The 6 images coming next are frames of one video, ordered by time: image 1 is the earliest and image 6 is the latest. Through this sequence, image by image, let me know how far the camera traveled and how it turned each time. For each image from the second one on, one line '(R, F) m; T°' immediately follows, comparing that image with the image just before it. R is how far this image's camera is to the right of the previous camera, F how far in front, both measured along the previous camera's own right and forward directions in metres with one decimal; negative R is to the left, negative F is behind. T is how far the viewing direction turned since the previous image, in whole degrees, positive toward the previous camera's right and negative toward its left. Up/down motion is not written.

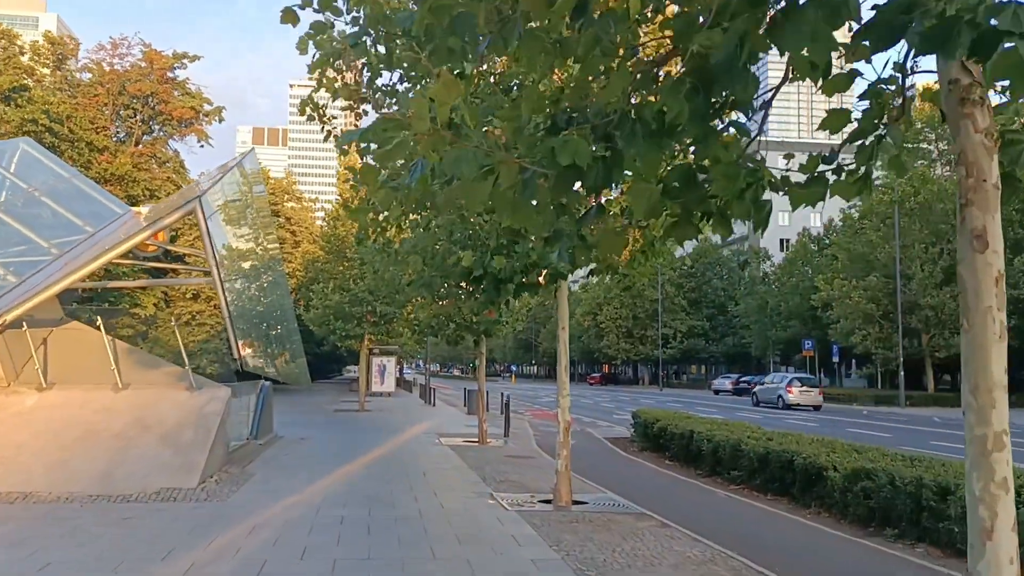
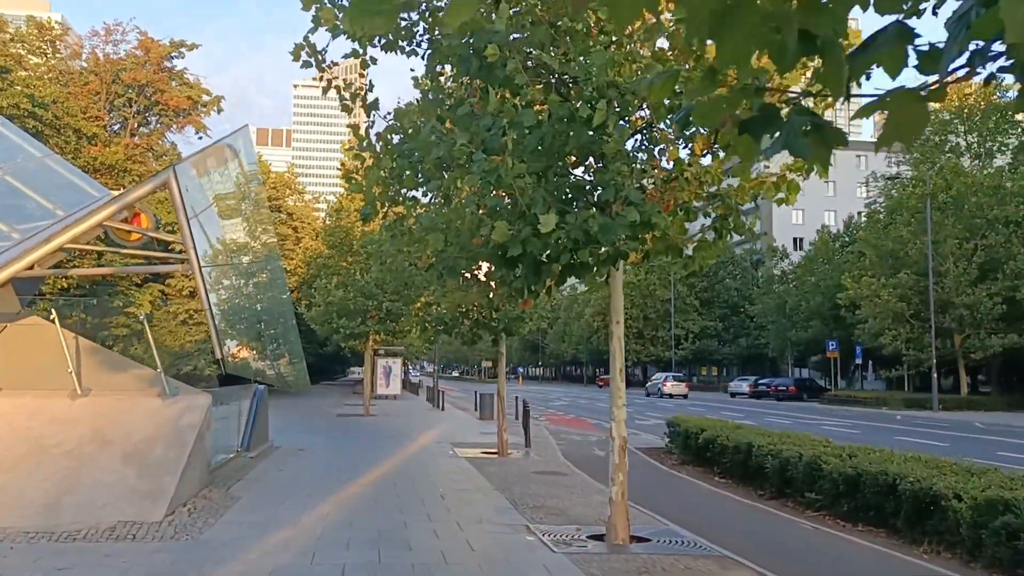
(-0.4, +2.0) m; 0°
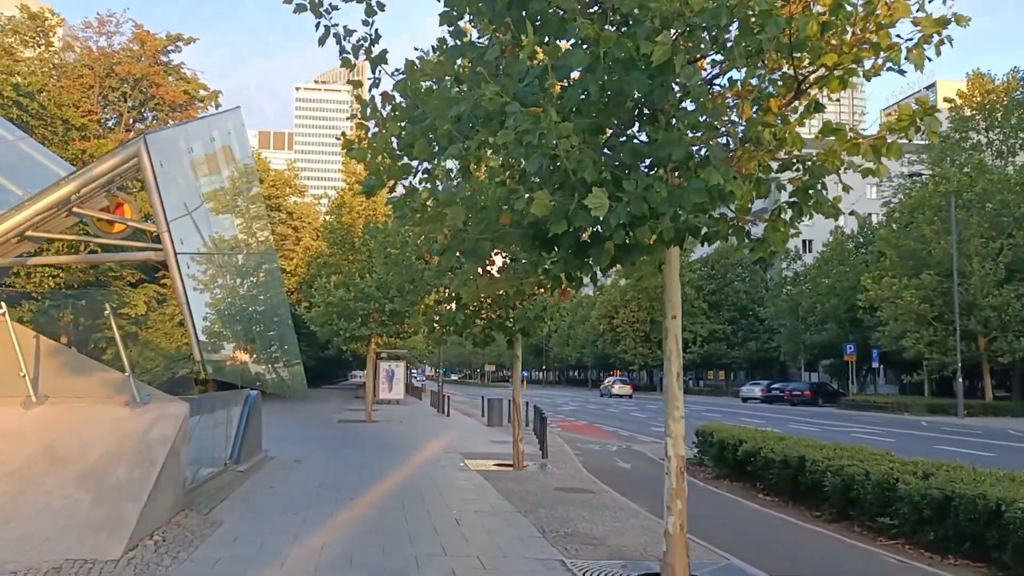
(-0.3, +1.4) m; 0°
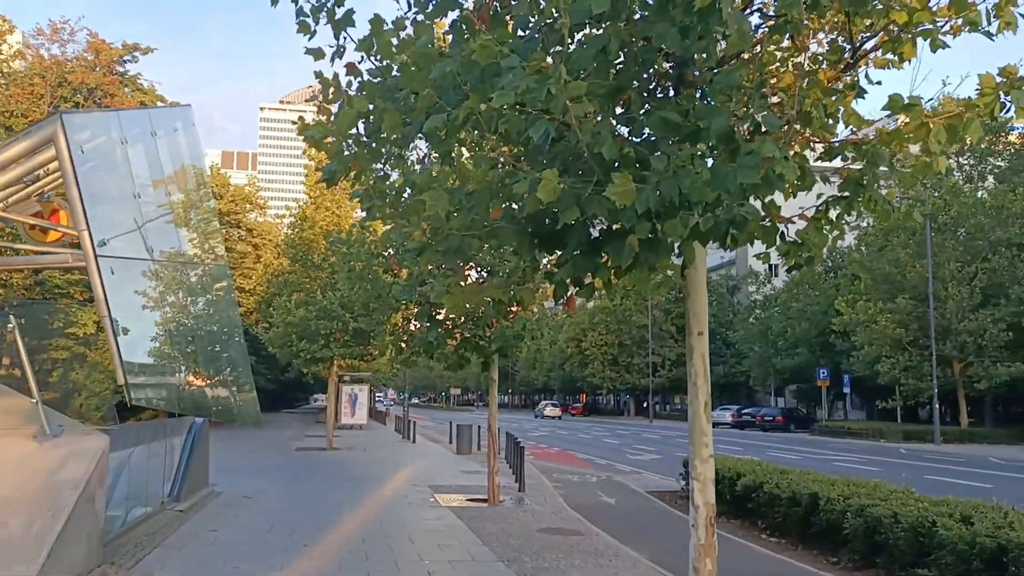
(-0.2, +1.3) m; +2°
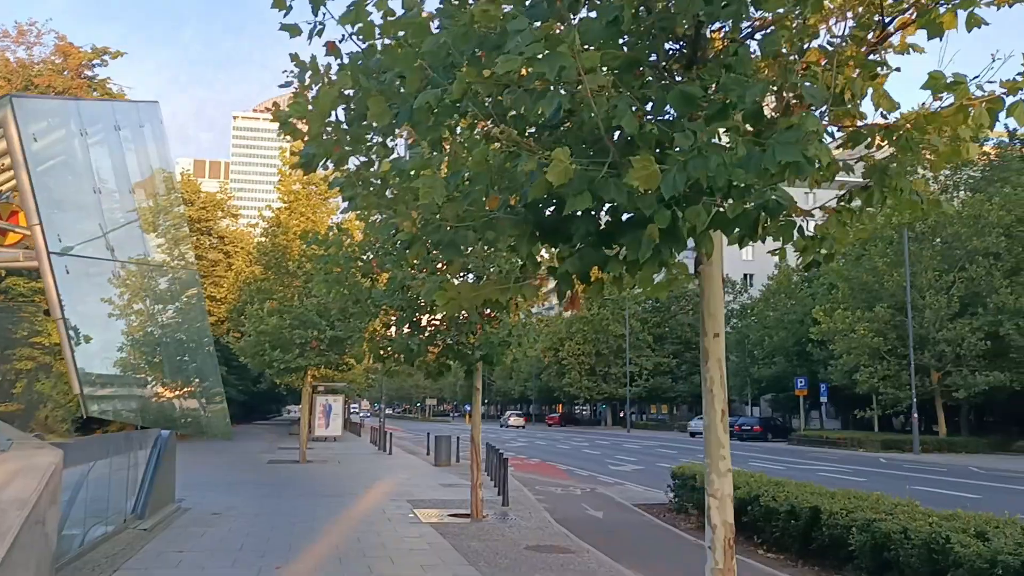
(-0.1, +0.5) m; +2°
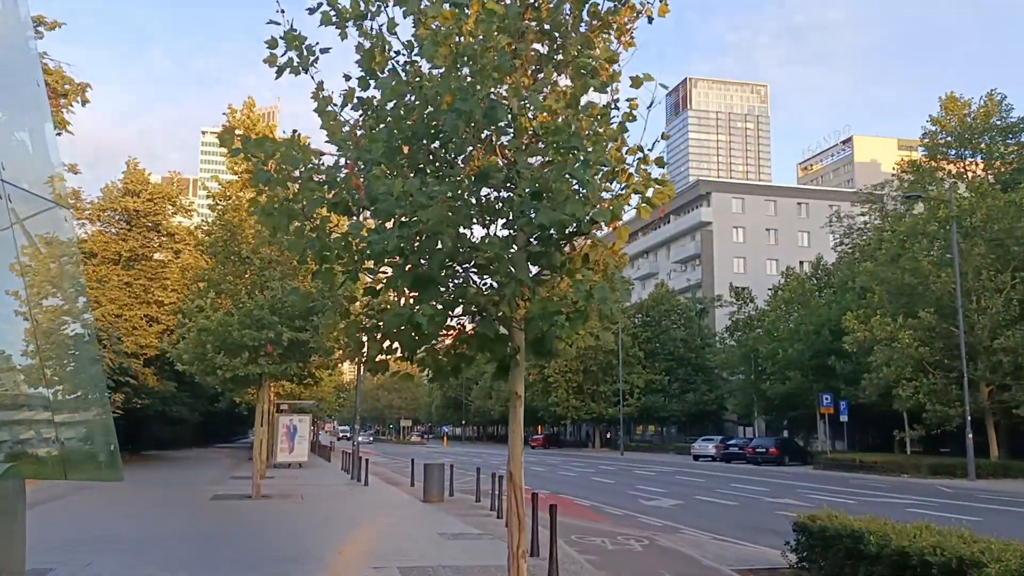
(-0.8, +4.9) m; +2°
